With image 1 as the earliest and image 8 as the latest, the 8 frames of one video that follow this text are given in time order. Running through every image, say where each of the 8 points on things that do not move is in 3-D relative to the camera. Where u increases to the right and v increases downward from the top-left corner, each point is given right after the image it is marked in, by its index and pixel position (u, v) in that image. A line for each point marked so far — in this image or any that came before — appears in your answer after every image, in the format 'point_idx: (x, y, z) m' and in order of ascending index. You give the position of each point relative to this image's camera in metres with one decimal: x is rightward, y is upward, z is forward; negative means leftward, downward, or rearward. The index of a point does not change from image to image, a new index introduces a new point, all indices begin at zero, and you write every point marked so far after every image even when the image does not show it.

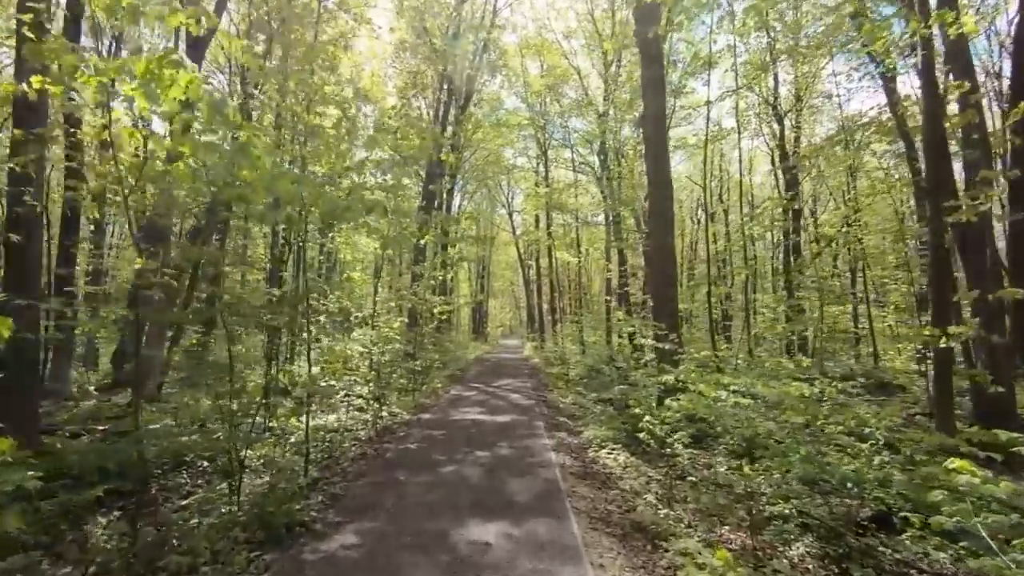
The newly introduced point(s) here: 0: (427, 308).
0: (-2.4, -0.6, +15.7) m
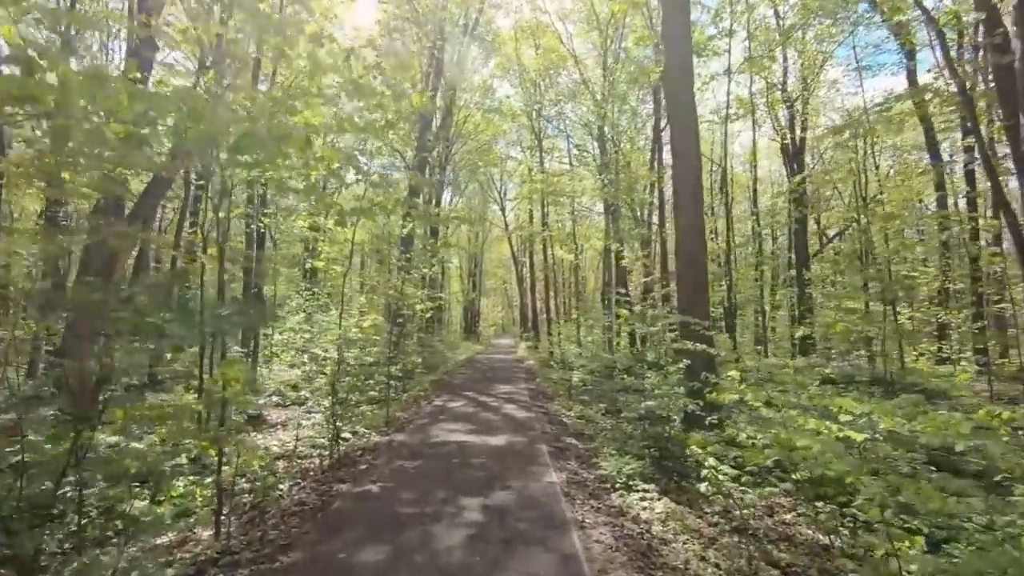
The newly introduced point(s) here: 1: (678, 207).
0: (-2.5, -0.5, +14.1) m
1: (+2.0, +1.1, +7.3) m
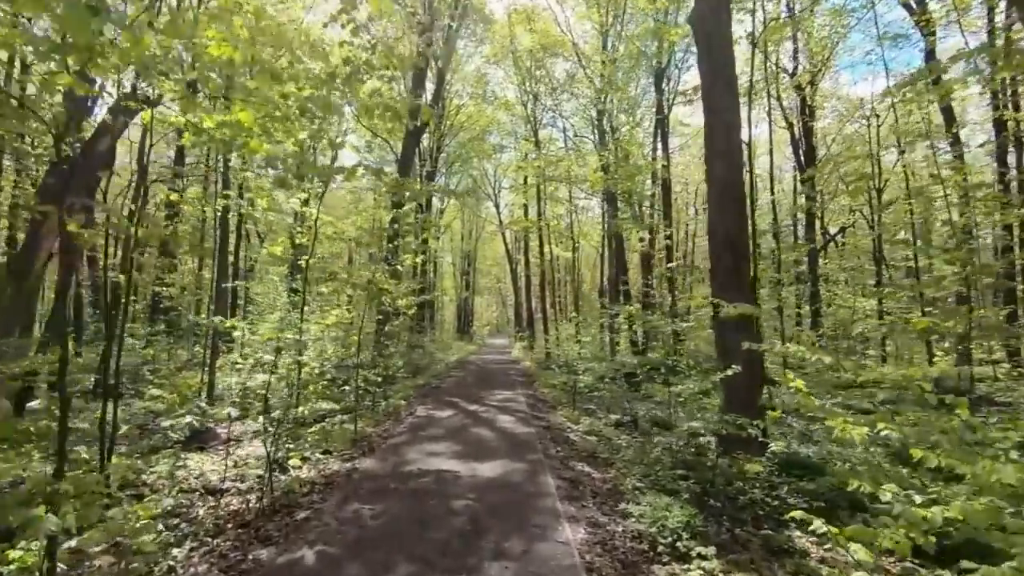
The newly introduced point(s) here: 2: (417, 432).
0: (-2.6, -0.4, +12.7) m
1: (+2.0, +1.2, +5.9) m
2: (-1.1, -1.7, +6.9) m
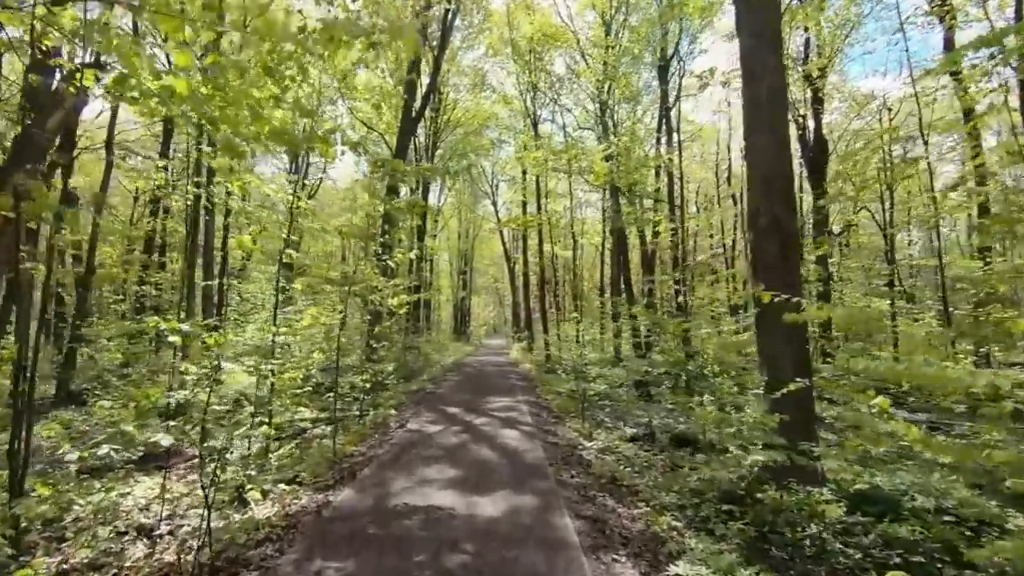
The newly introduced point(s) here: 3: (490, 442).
0: (-2.6, -0.3, +11.8) m
1: (+2.0, +1.2, +5.0) m
2: (-1.1, -1.6, +6.0) m
3: (-0.2, -1.6, +6.2) m
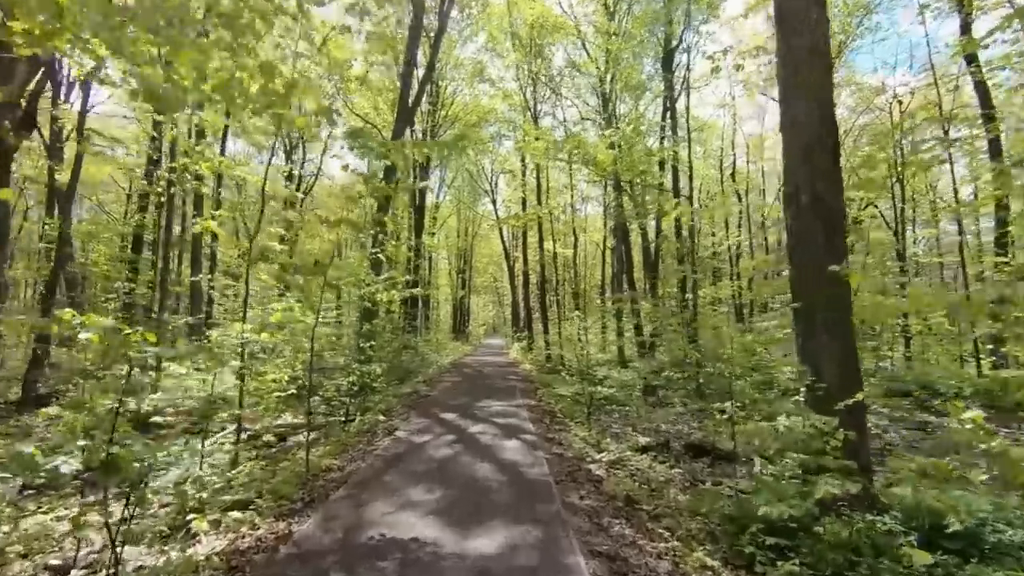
0: (-2.6, -0.2, +11.1) m
1: (+2.0, +1.3, +4.3) m
2: (-1.1, -1.6, +5.3) m
3: (-0.2, -1.6, +5.5) m
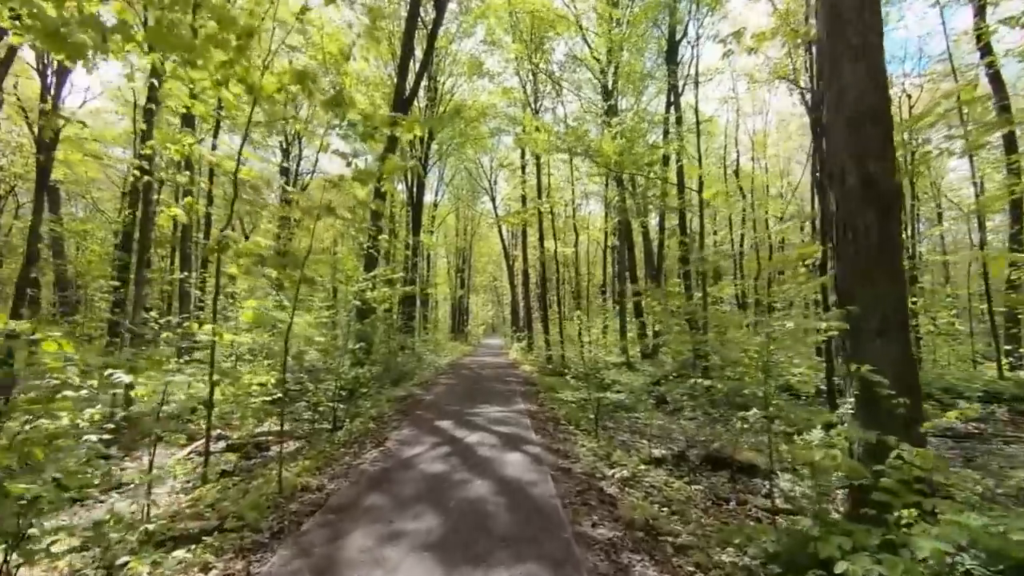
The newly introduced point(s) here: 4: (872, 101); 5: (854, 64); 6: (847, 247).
0: (-2.6, -0.2, +10.6) m
1: (+2.0, +1.3, +3.8) m
2: (-1.1, -1.5, +4.7) m
3: (-0.2, -1.5, +4.9) m
4: (+2.2, +1.1, +3.6) m
5: (+2.1, +1.4, +3.6) m
6: (+2.1, +0.2, +3.6) m
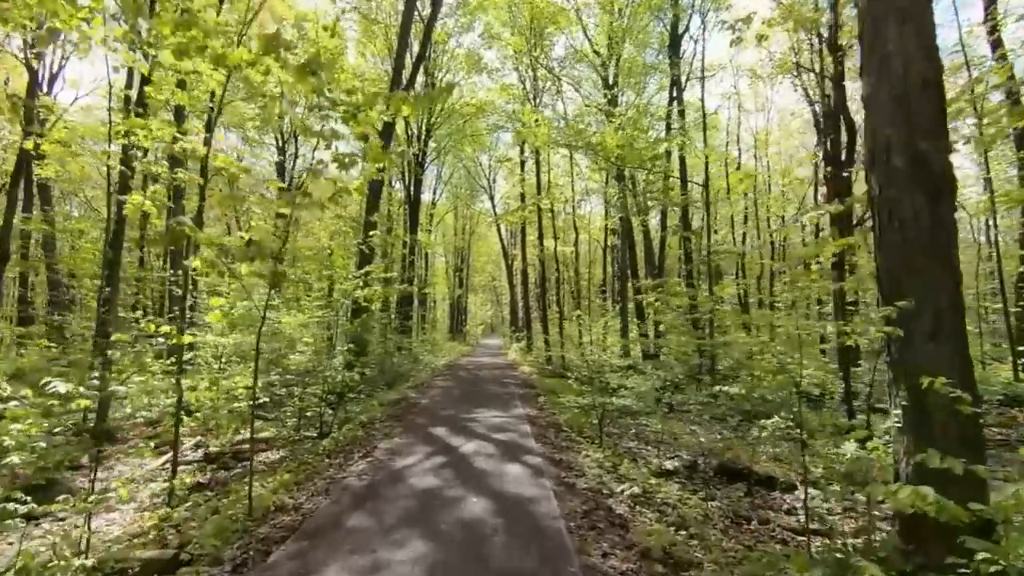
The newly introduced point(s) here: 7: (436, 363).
0: (-2.6, -0.2, +10.1) m
1: (+2.0, +1.4, +3.3) m
2: (-1.1, -1.5, +4.3) m
3: (-0.2, -1.5, +4.5) m
4: (+2.2, +1.2, +3.2) m
5: (+2.1, +1.4, +3.2) m
6: (+2.0, +0.3, +3.2) m
7: (-2.5, -2.5, +19.9) m
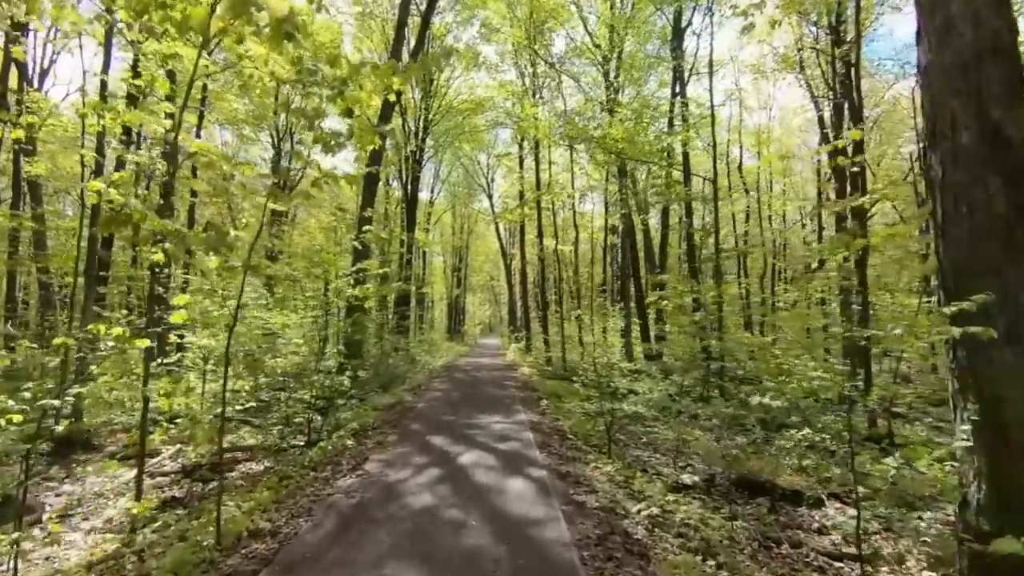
0: (-2.6, -0.2, +9.6) m
1: (+2.0, +1.4, +2.9) m
2: (-1.0, -1.5, +3.8) m
3: (-0.2, -1.5, +4.0) m
4: (+2.2, +1.2, +2.7) m
5: (+2.1, +1.4, +2.8) m
6: (+2.1, +0.3, +2.8) m
7: (-2.6, -2.5, +19.5) m
